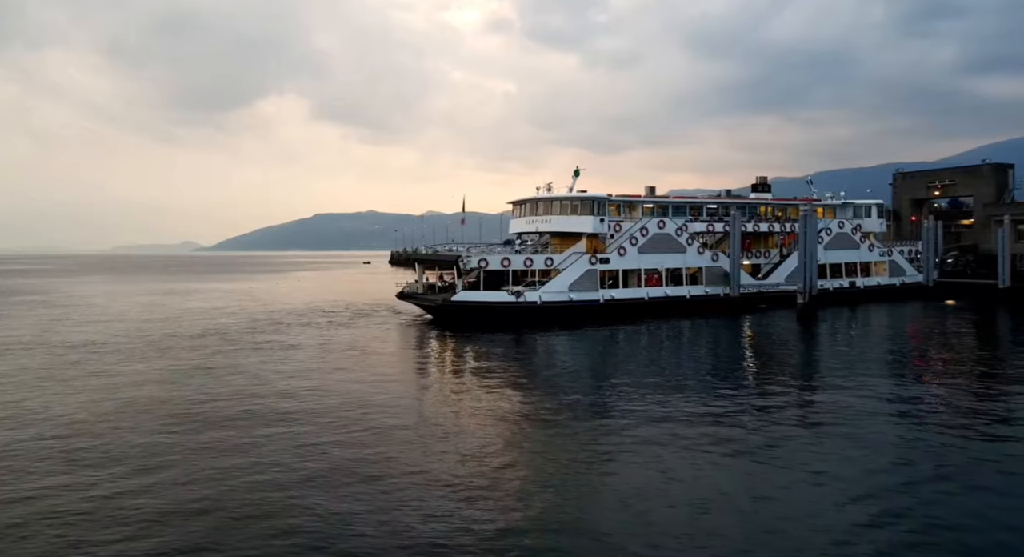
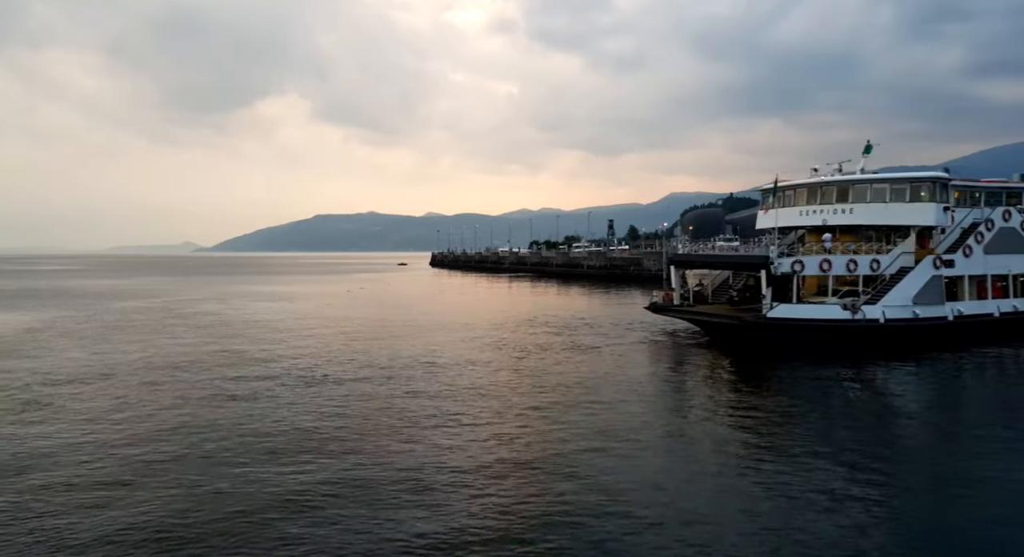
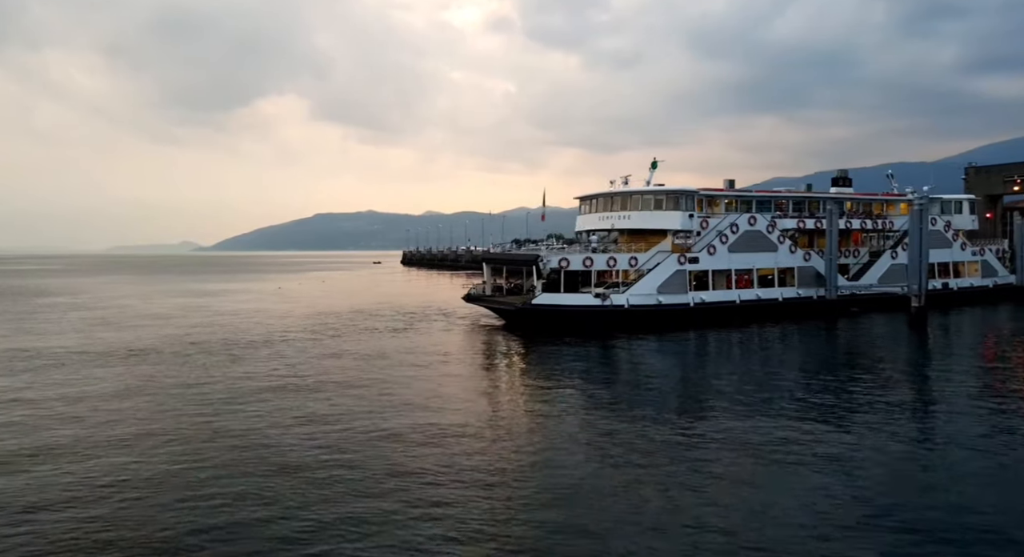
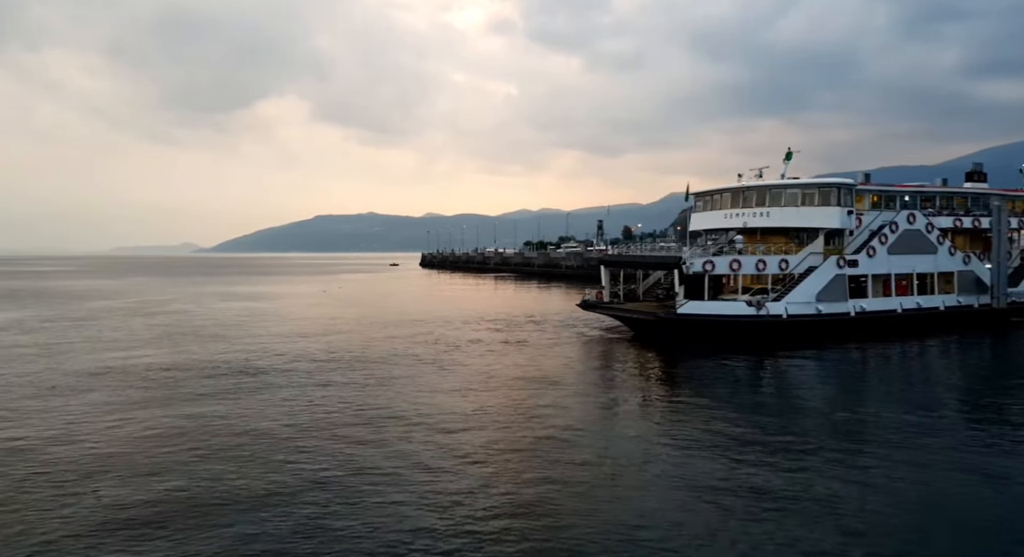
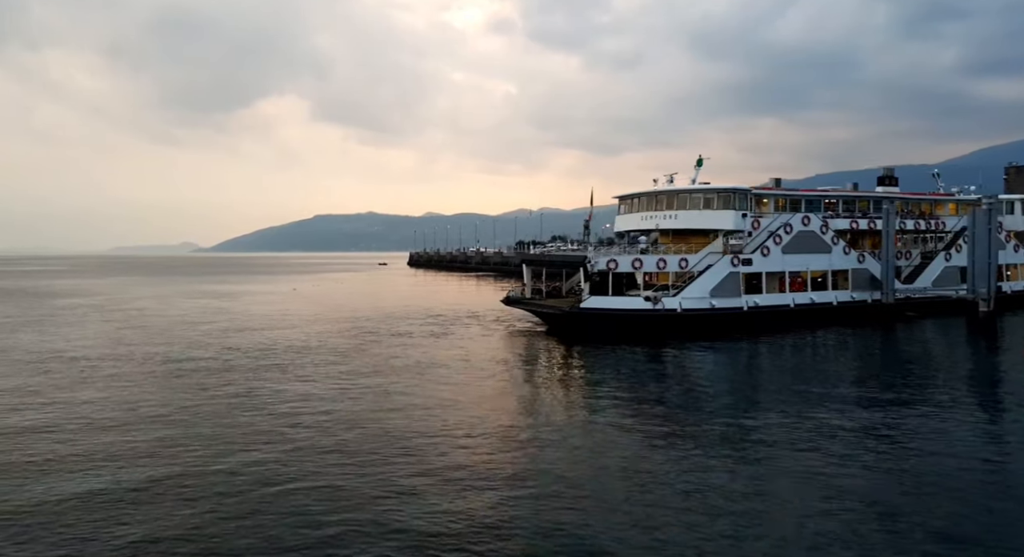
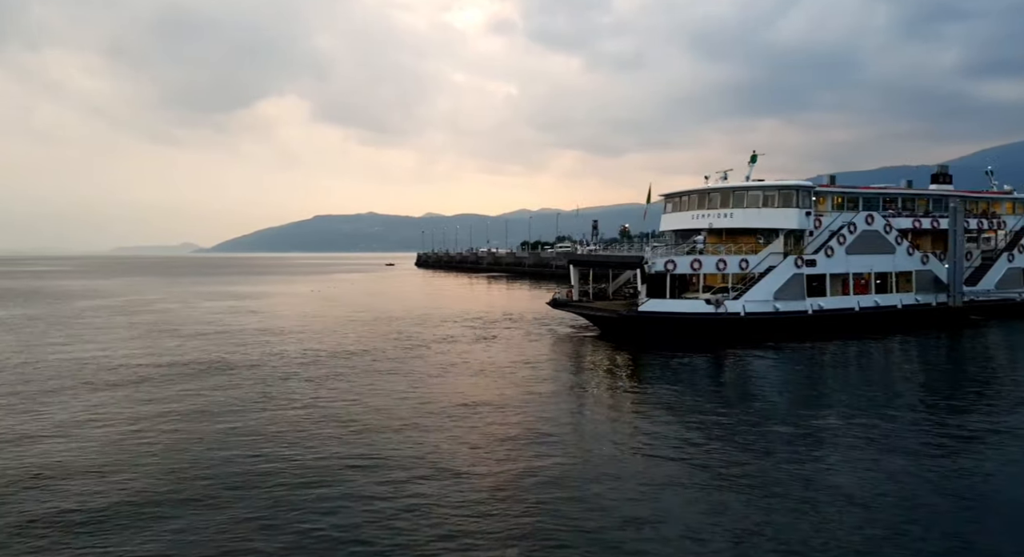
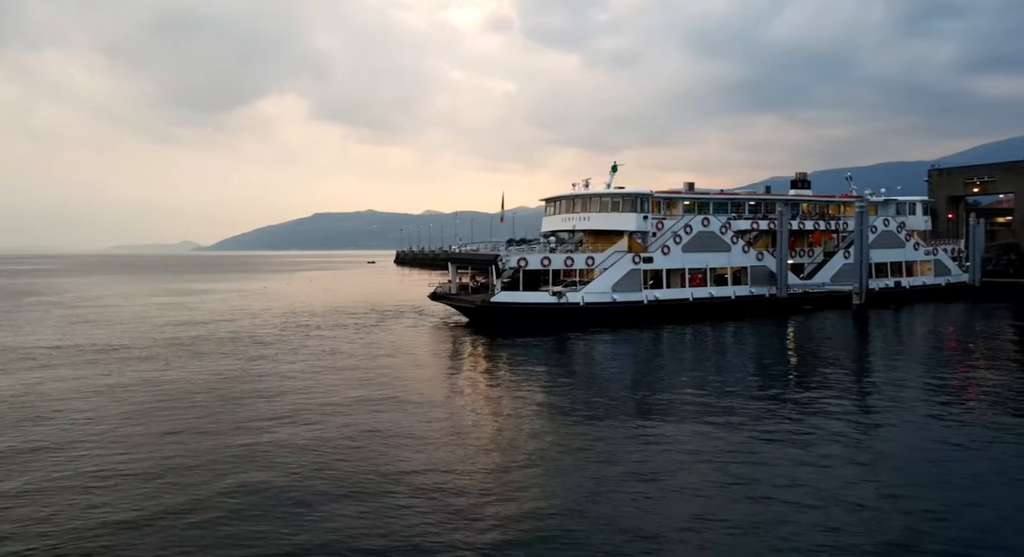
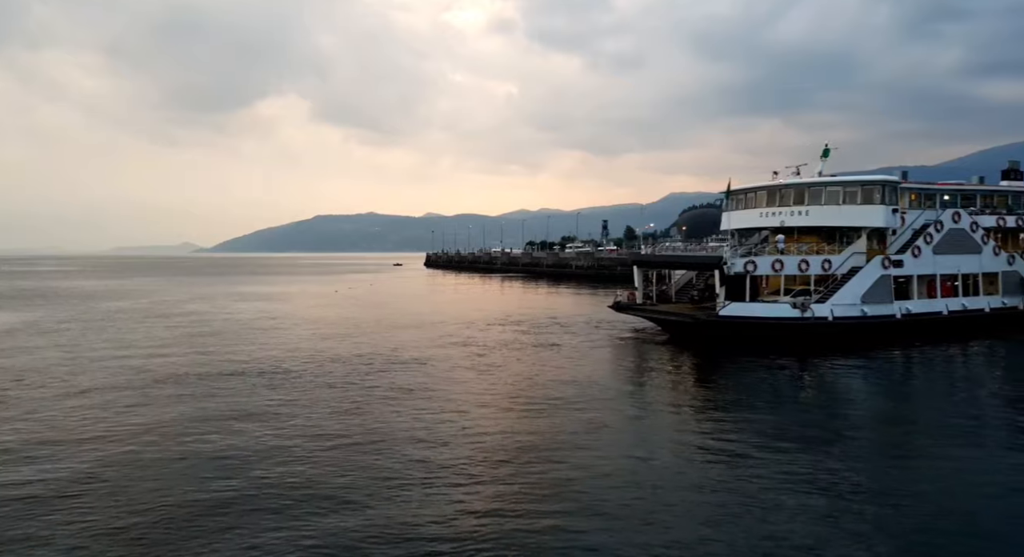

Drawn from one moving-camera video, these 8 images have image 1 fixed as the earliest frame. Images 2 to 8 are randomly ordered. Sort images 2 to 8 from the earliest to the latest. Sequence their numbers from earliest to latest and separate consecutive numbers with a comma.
7, 3, 5, 6, 4, 8, 2
